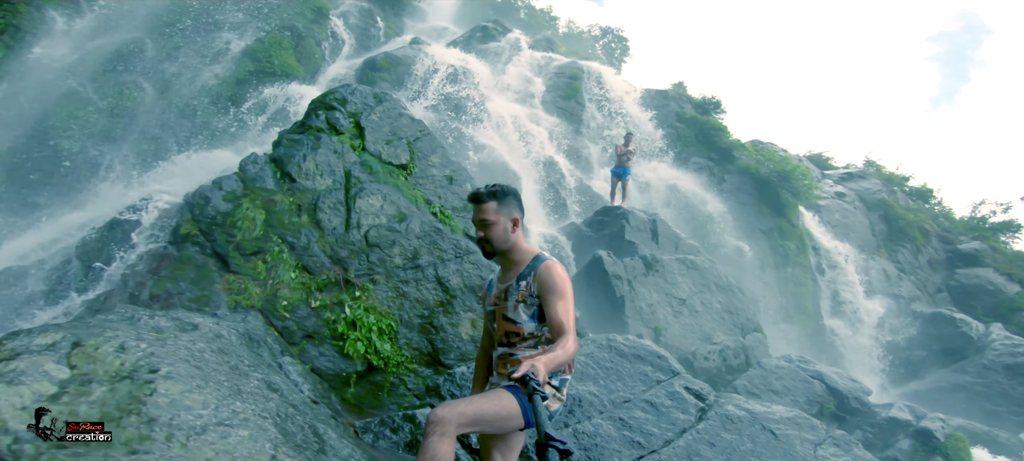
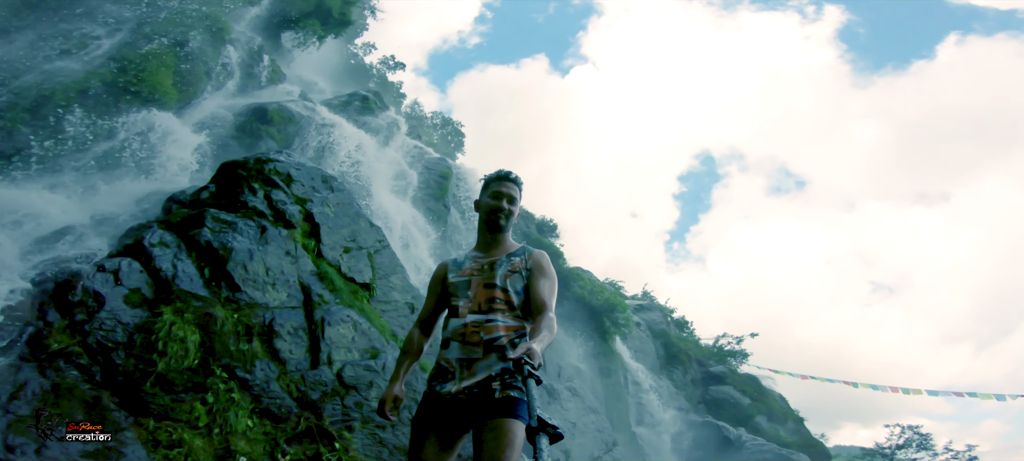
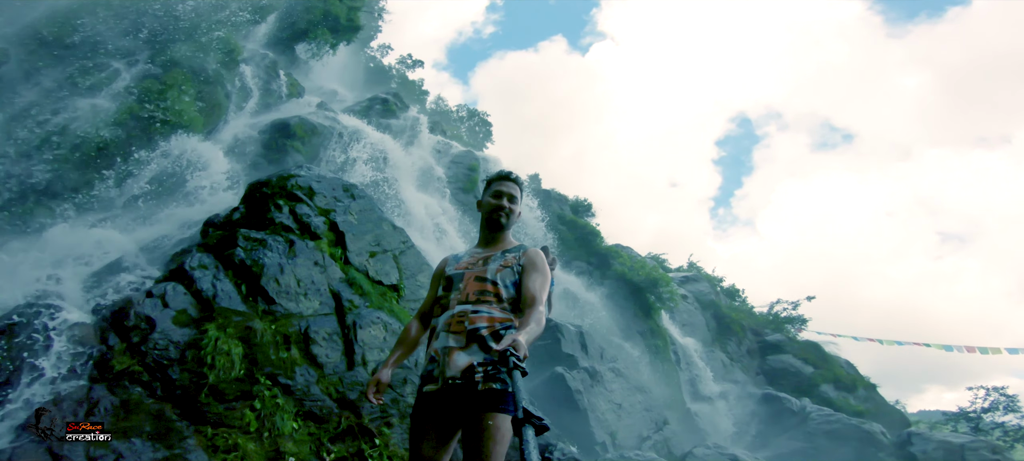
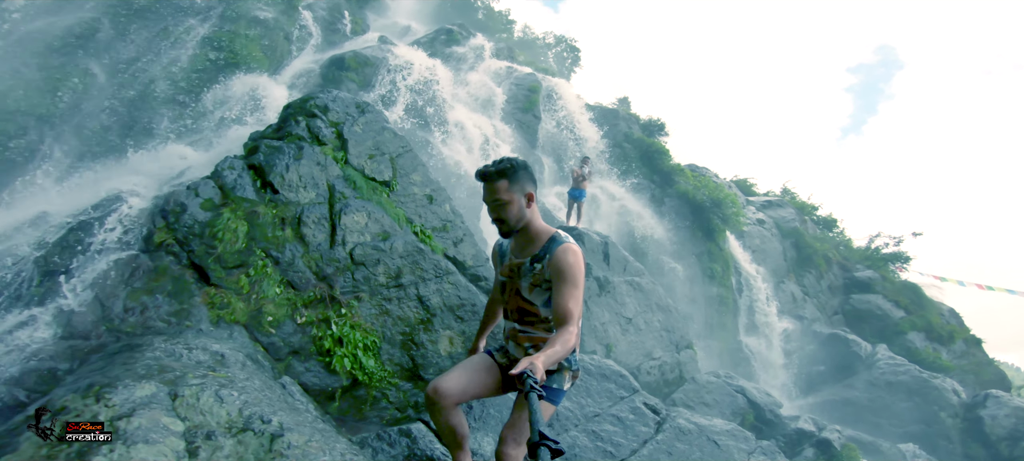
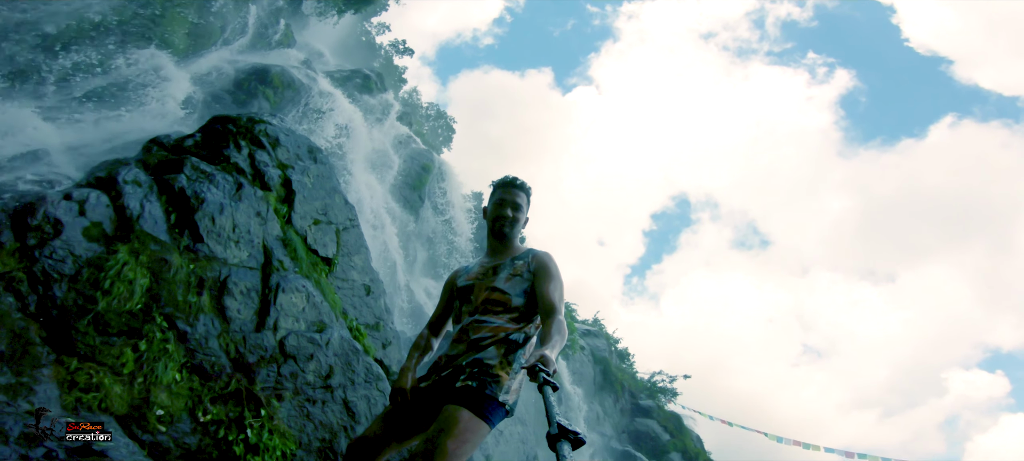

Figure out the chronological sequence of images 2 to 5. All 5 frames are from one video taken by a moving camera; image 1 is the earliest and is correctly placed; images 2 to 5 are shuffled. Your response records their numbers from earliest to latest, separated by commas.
4, 5, 2, 3
